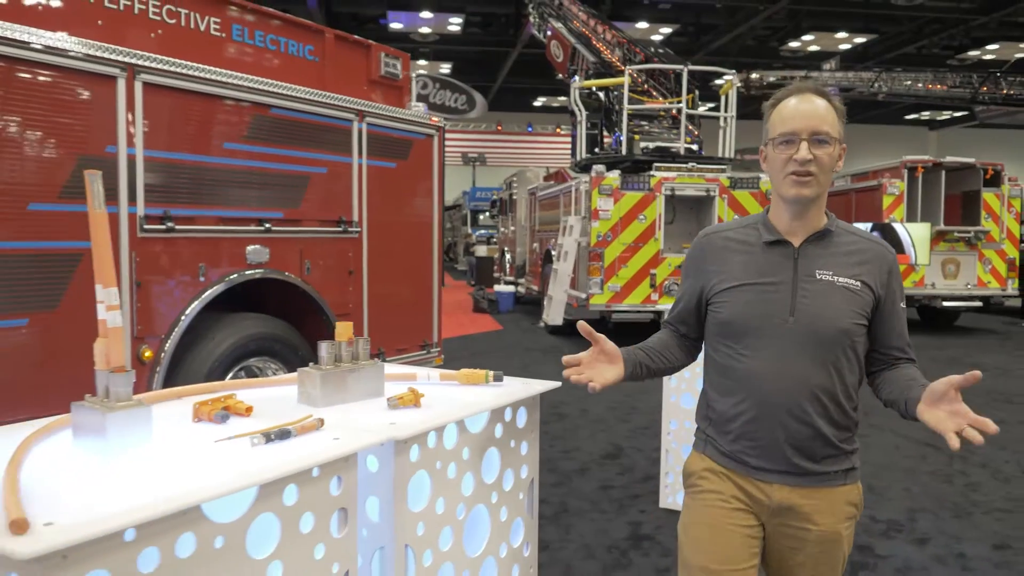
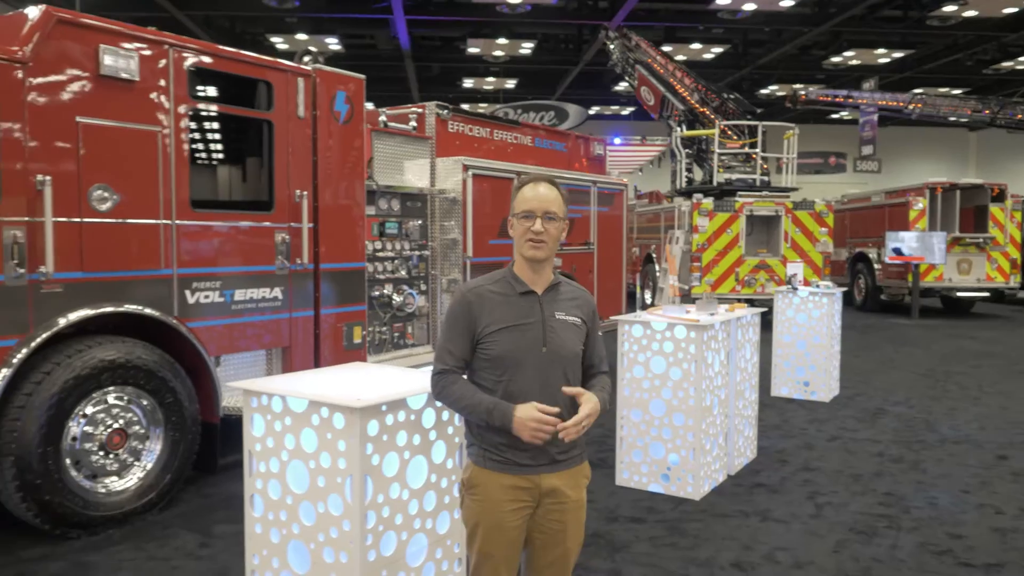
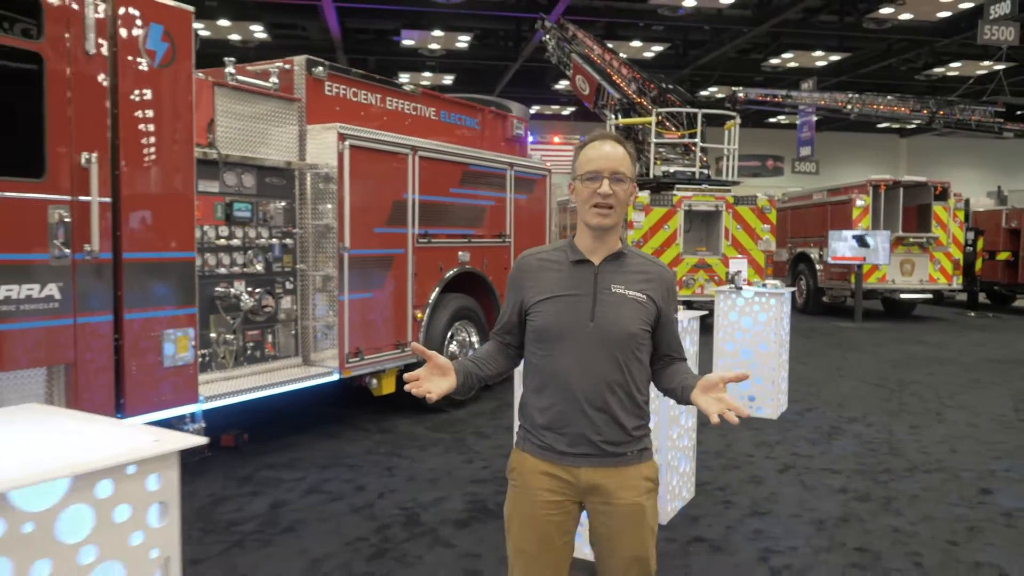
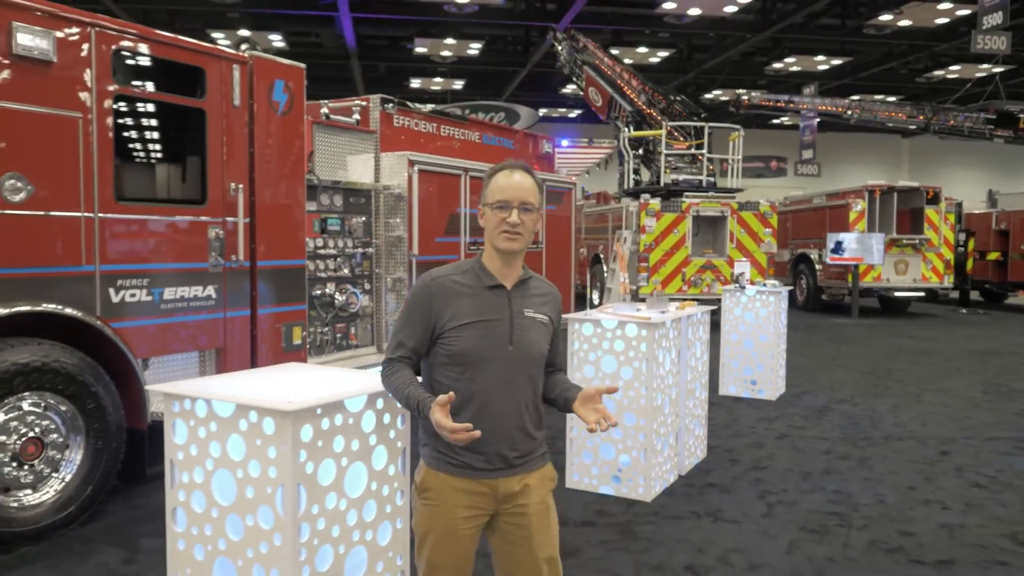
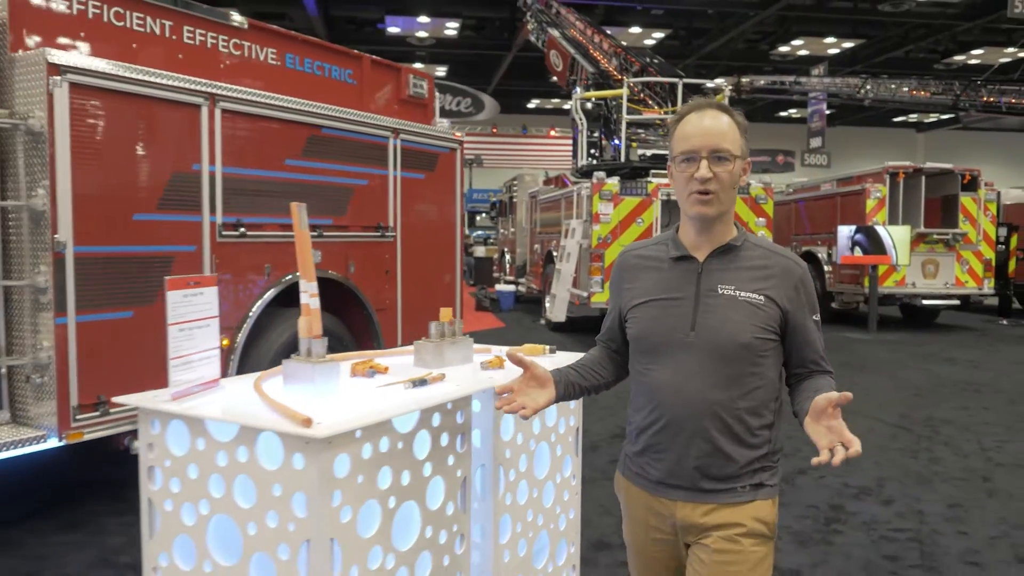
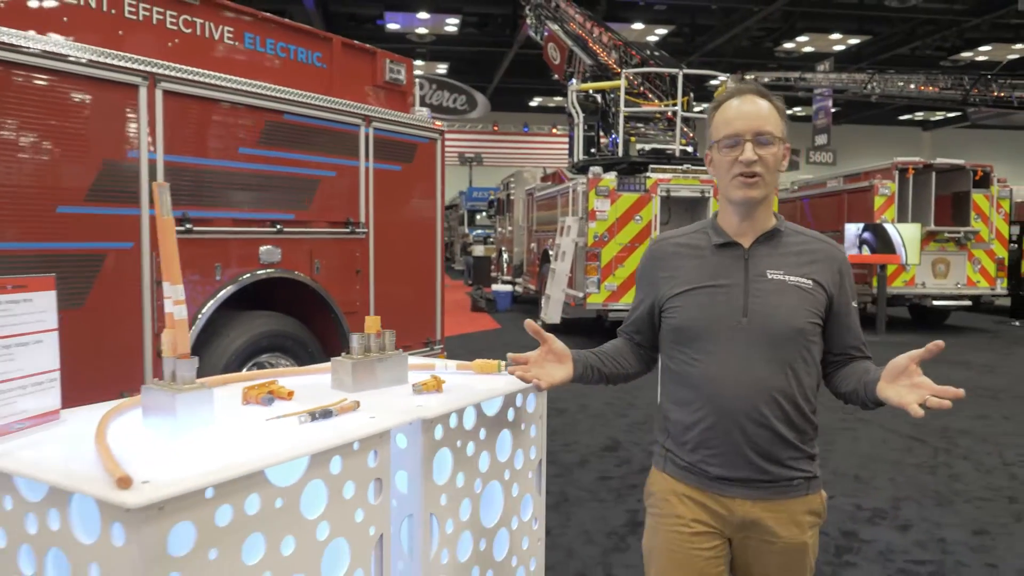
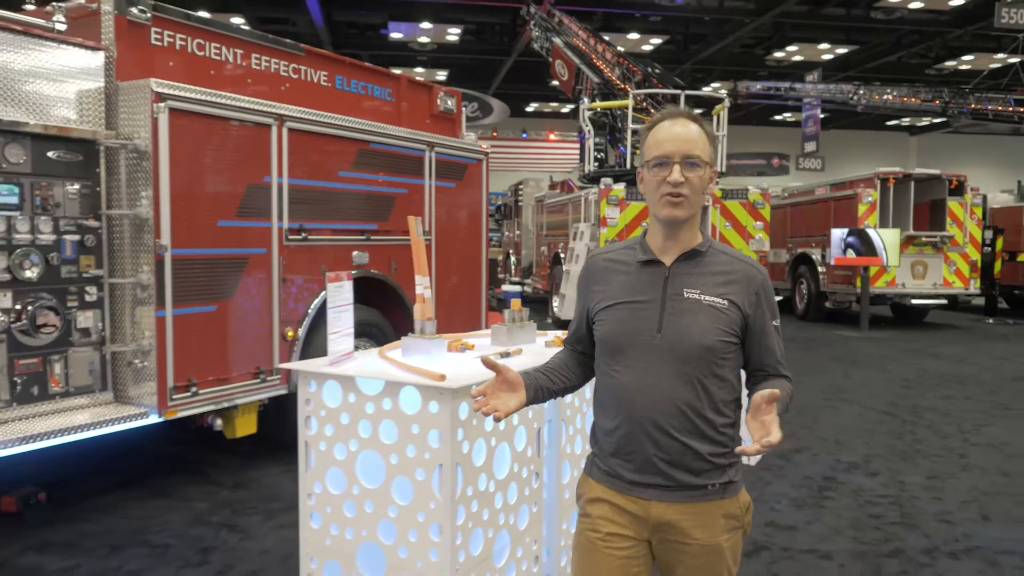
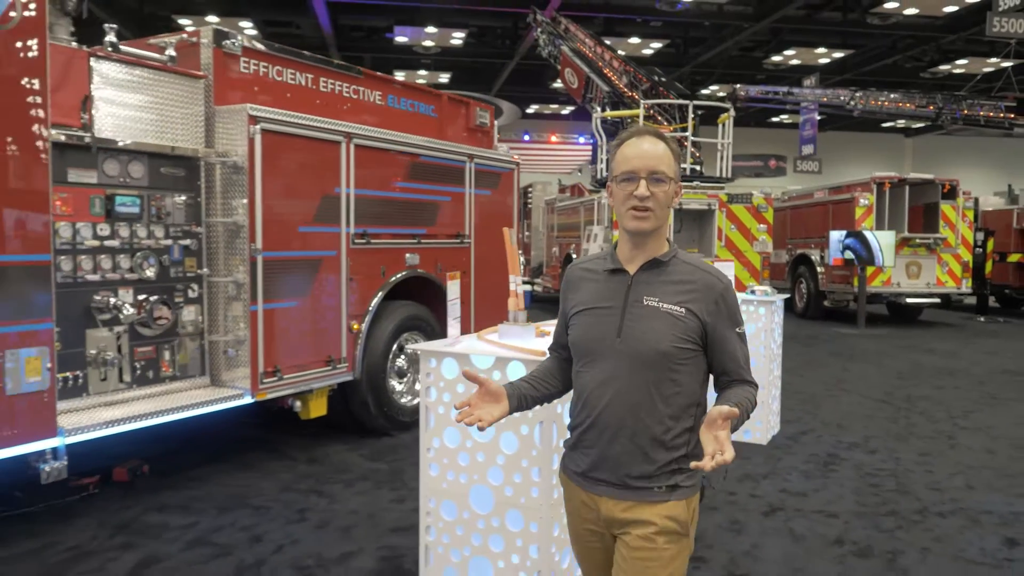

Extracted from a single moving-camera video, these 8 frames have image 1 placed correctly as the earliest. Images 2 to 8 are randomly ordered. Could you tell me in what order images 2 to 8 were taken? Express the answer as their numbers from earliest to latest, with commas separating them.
6, 5, 7, 8, 3, 4, 2
